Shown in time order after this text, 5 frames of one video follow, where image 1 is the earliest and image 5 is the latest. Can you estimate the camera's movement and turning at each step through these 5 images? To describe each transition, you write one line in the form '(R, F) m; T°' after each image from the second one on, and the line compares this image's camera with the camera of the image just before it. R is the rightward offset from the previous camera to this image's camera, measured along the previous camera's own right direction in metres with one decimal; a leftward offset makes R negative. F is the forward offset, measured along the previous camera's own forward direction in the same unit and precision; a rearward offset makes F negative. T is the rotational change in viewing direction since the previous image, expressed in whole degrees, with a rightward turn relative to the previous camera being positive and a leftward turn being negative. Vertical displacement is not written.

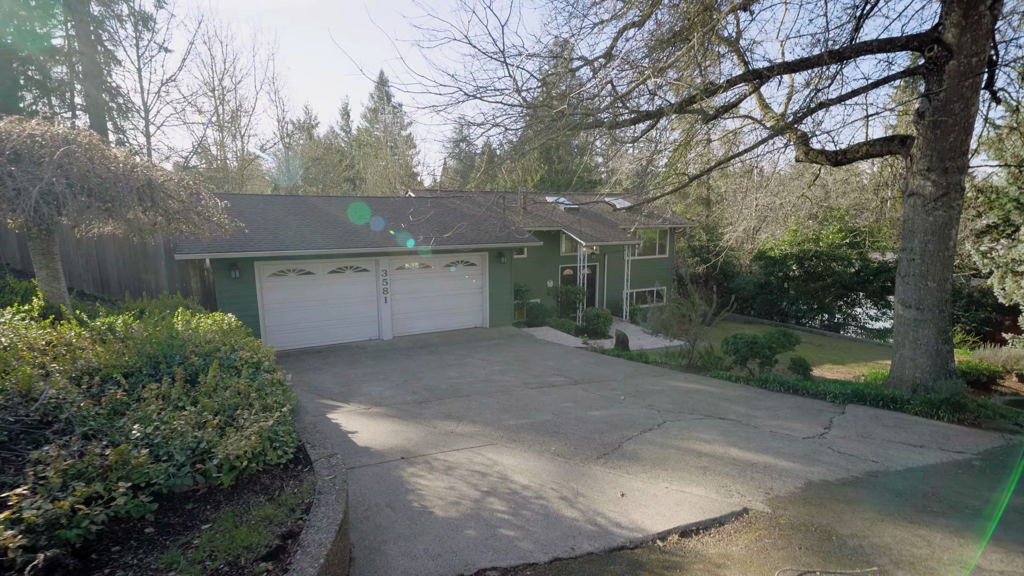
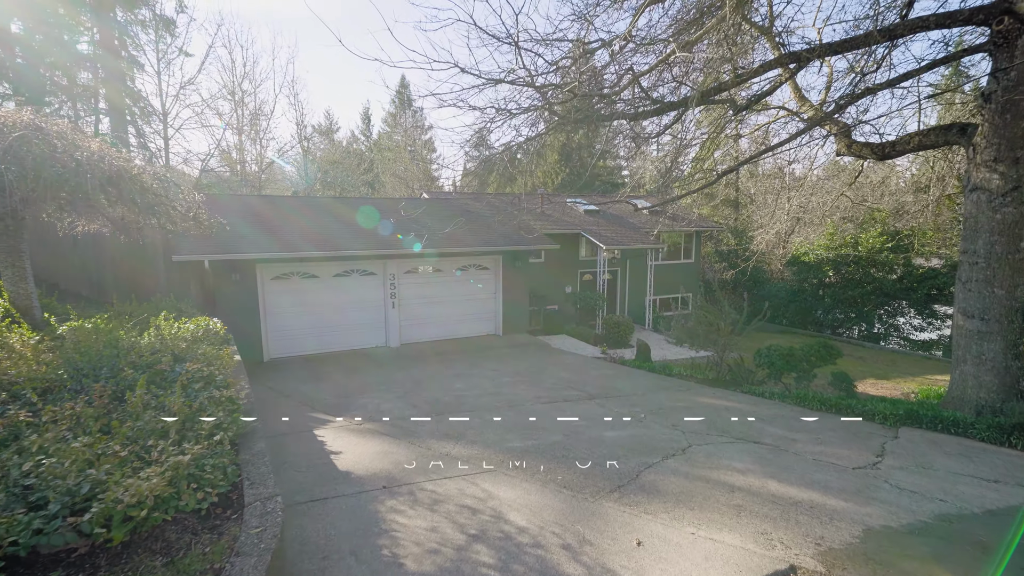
(+0.2, +0.6) m; -2°
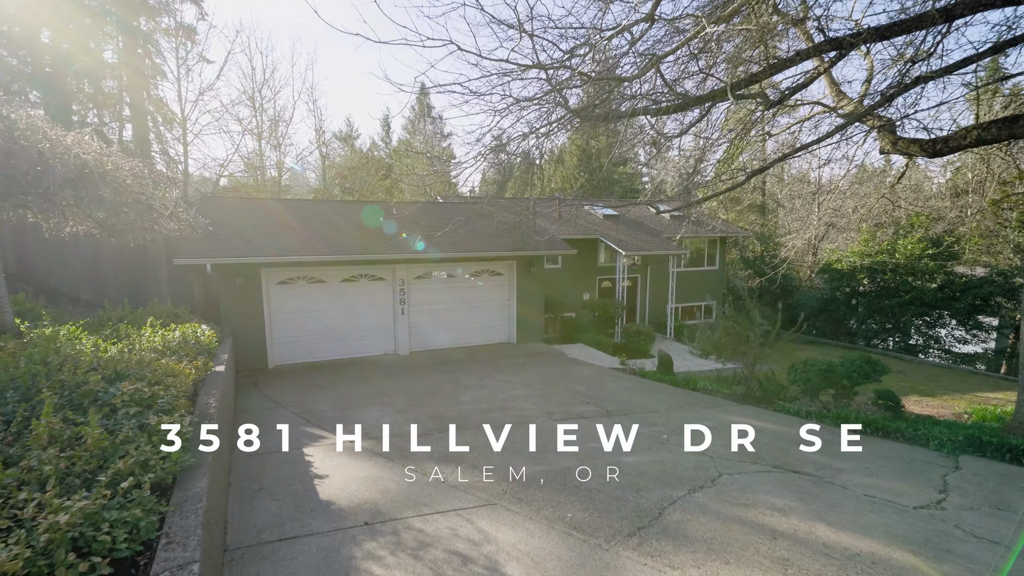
(+0.1, +0.5) m; -2°
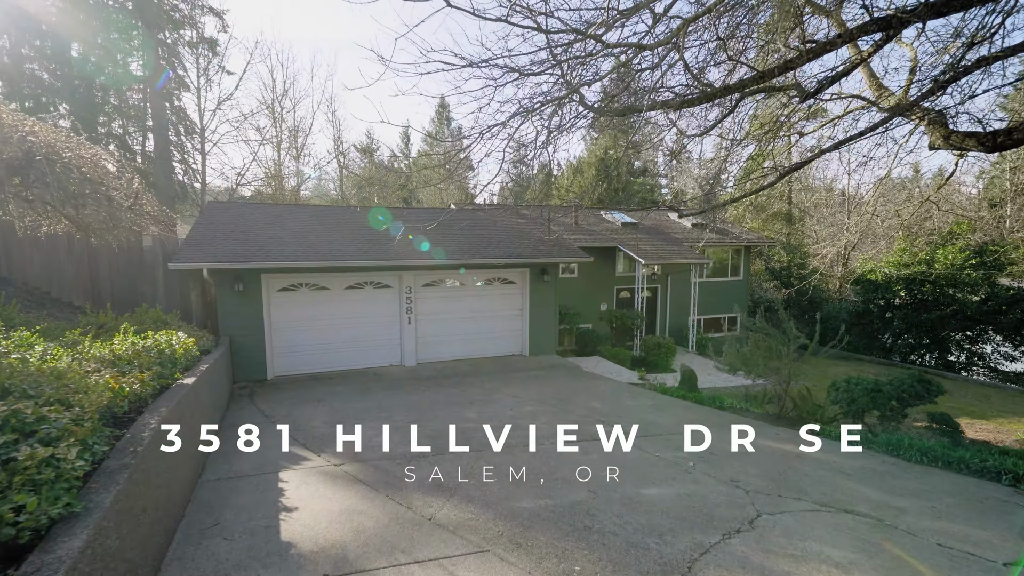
(+0.1, +0.6) m; -2°
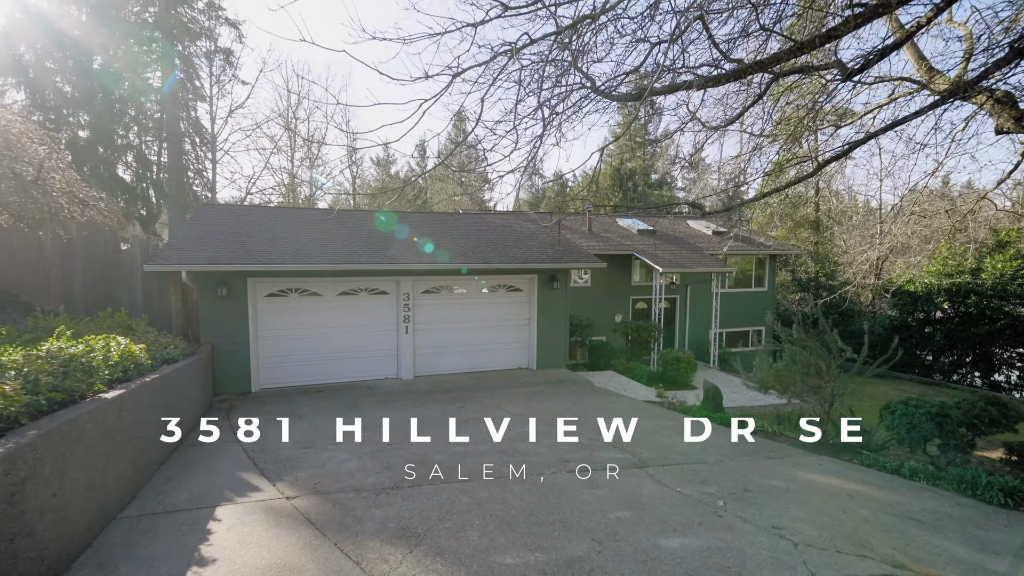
(+0.2, +0.8) m; -2°
